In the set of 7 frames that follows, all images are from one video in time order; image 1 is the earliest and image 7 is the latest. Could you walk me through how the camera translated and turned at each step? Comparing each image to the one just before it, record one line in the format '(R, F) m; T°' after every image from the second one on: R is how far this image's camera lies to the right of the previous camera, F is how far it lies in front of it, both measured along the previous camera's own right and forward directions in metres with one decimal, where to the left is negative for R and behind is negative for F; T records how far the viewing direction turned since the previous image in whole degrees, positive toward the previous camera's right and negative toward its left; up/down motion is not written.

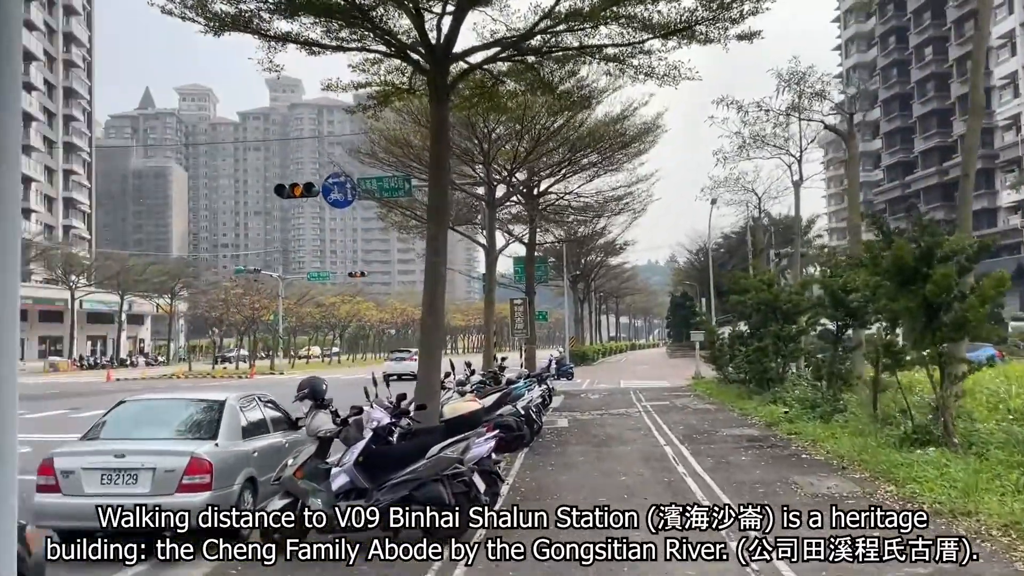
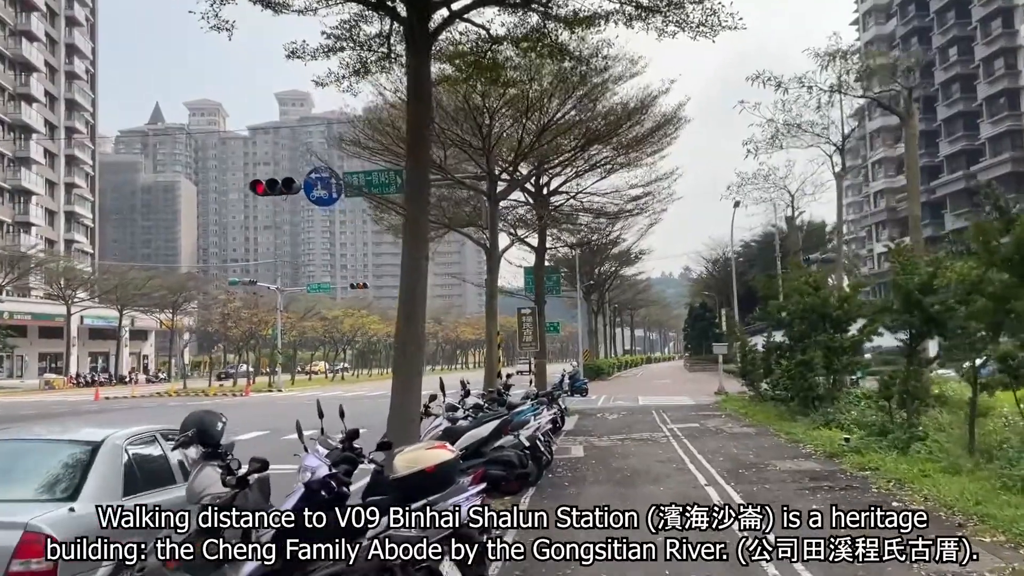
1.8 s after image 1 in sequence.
(+0.1, +2.4) m; -1°
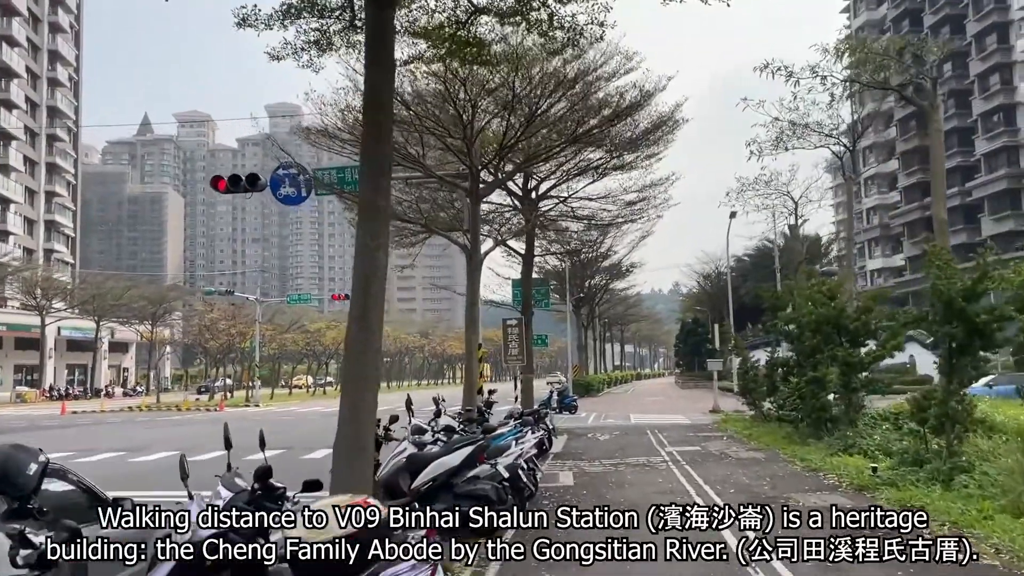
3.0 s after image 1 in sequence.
(+0.1, +1.6) m; +1°
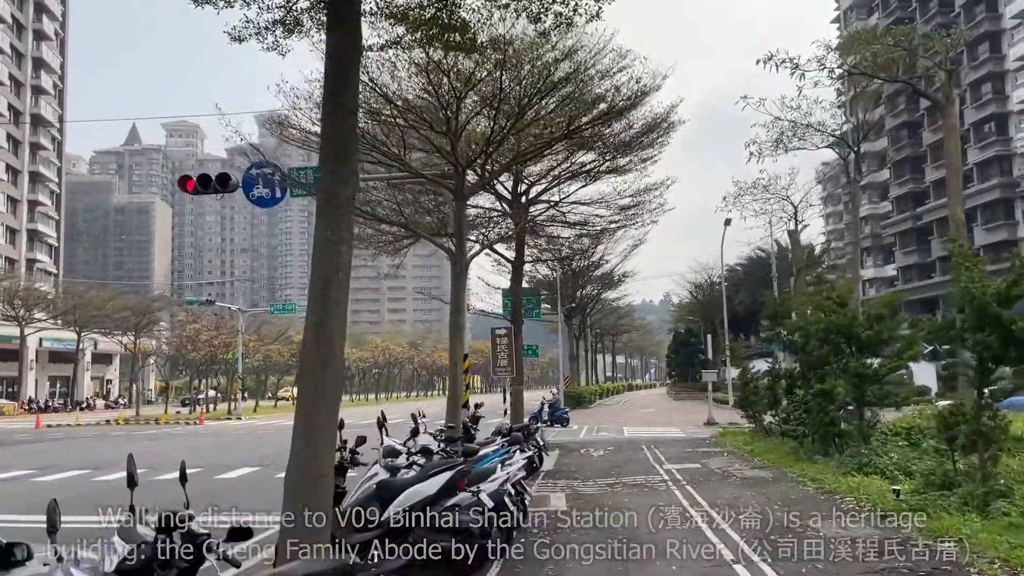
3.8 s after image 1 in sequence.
(+0.1, +1.0) m; +1°
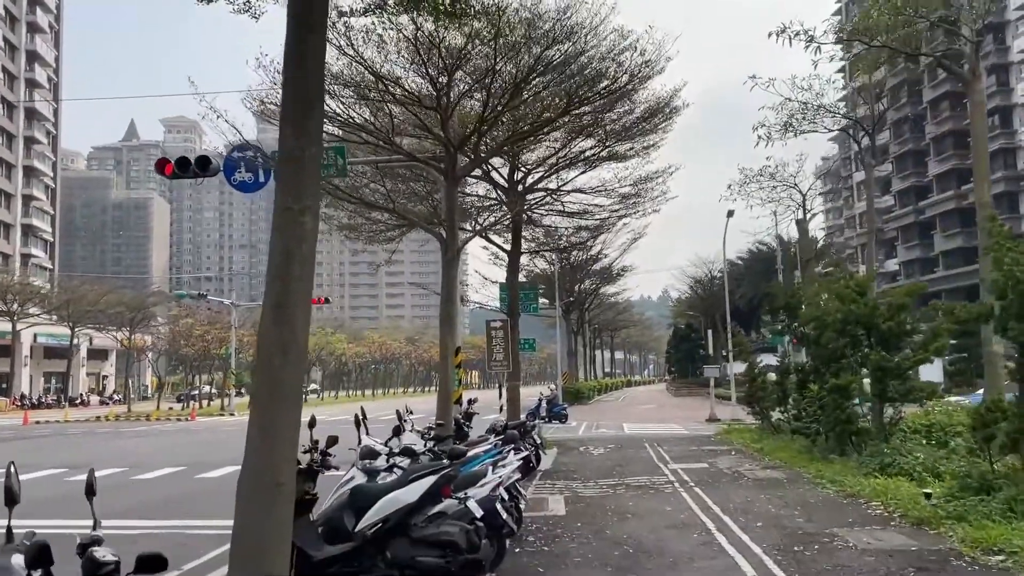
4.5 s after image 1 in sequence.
(+0.1, +0.9) m; 0°
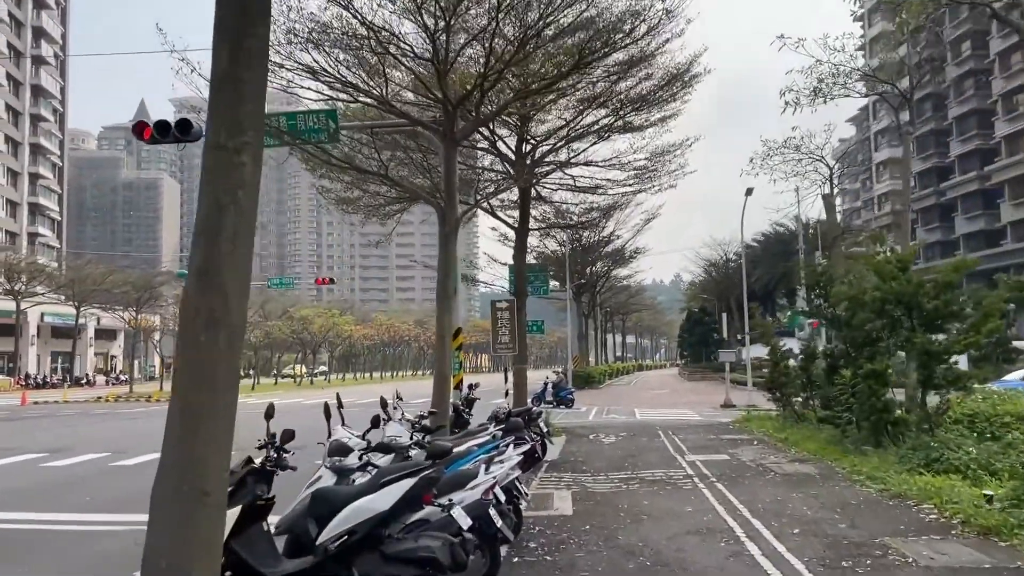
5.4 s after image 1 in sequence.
(+0.1, +1.1) m; -1°
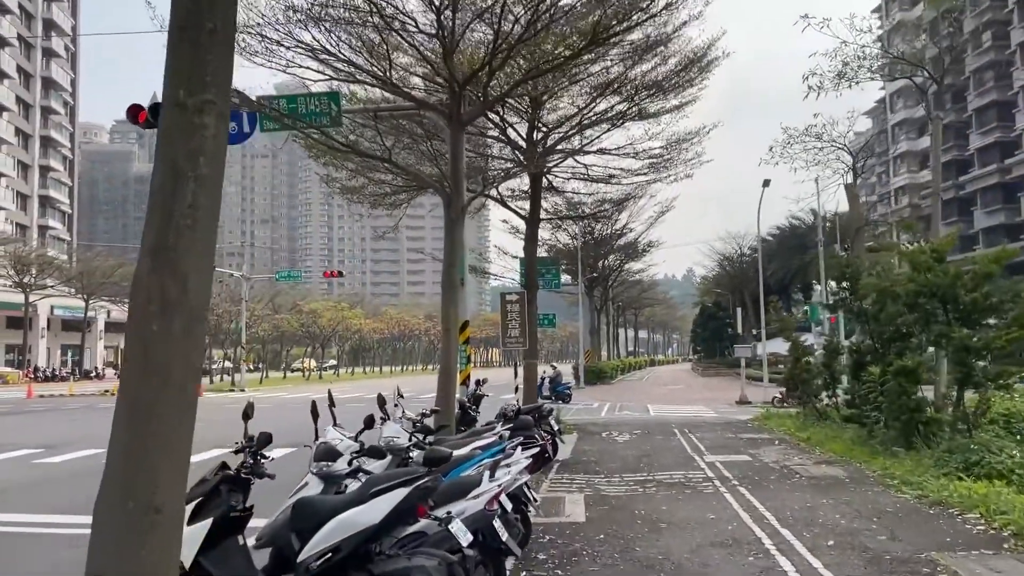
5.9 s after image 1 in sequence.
(0.0, +0.6) m; -1°
